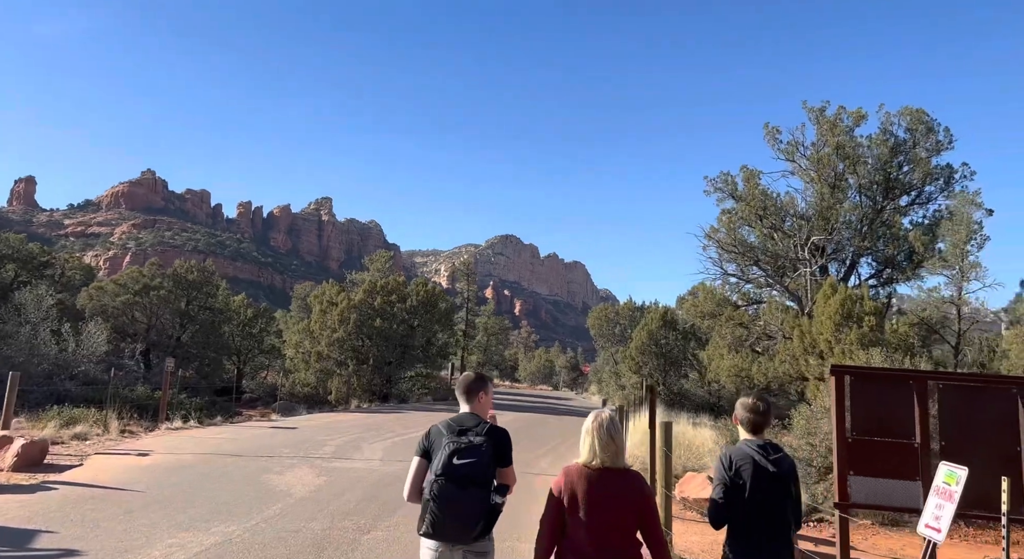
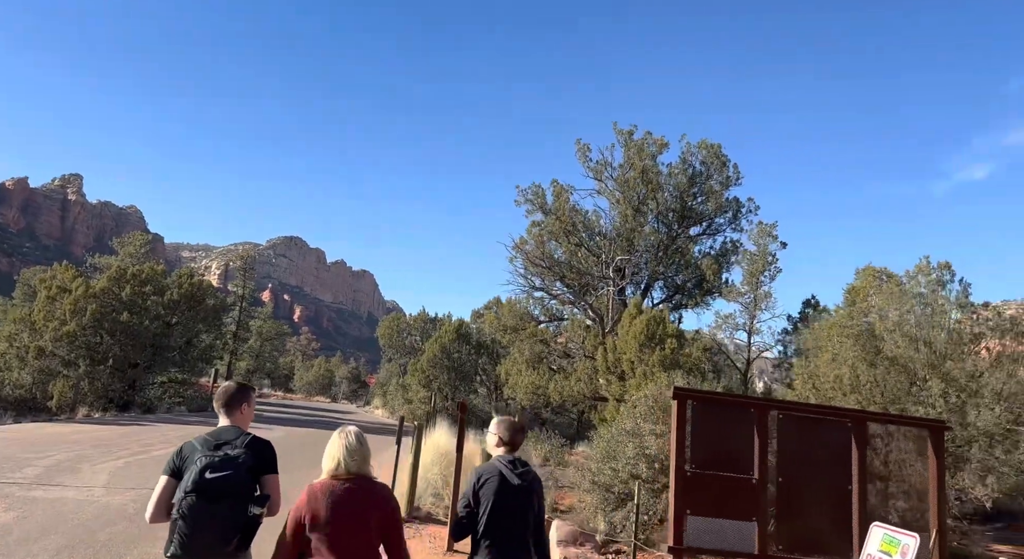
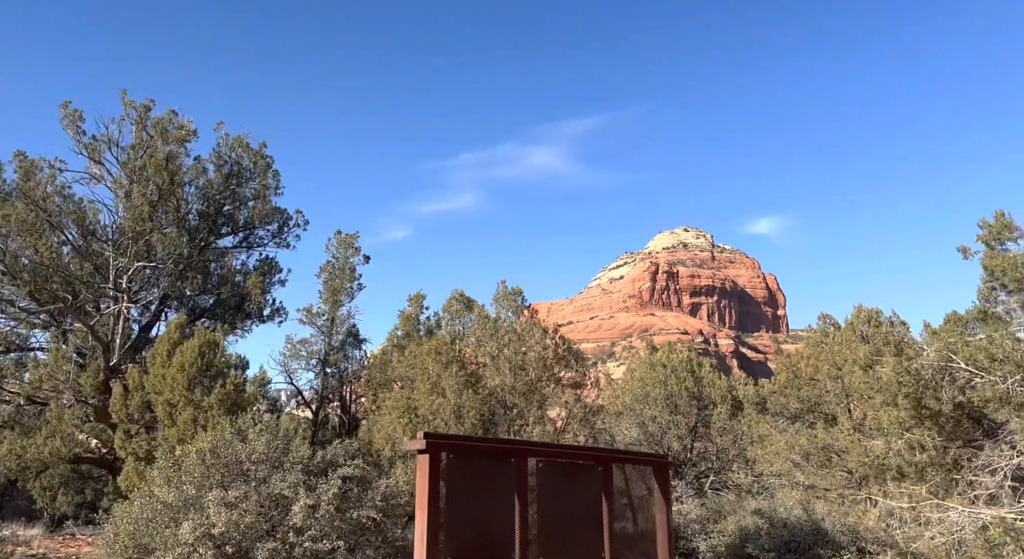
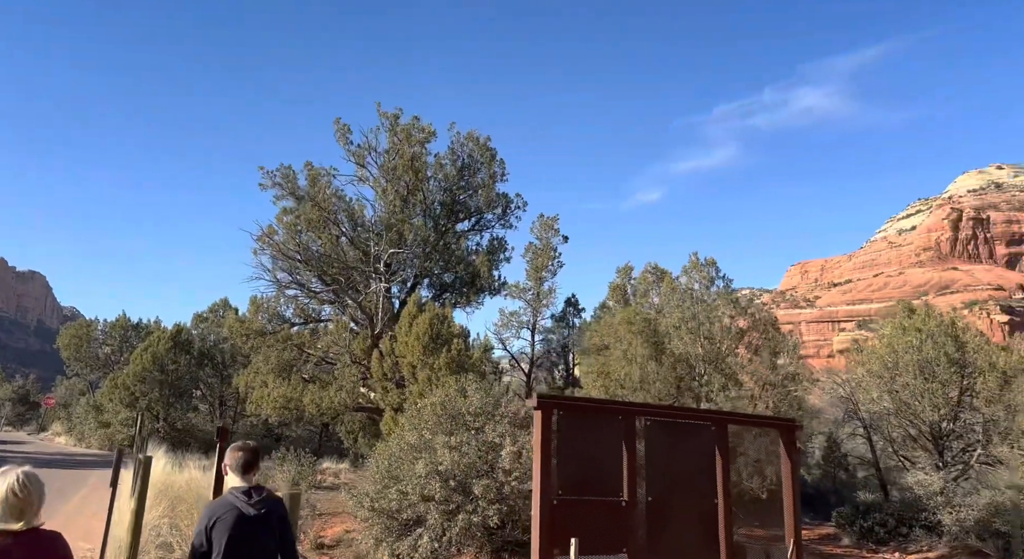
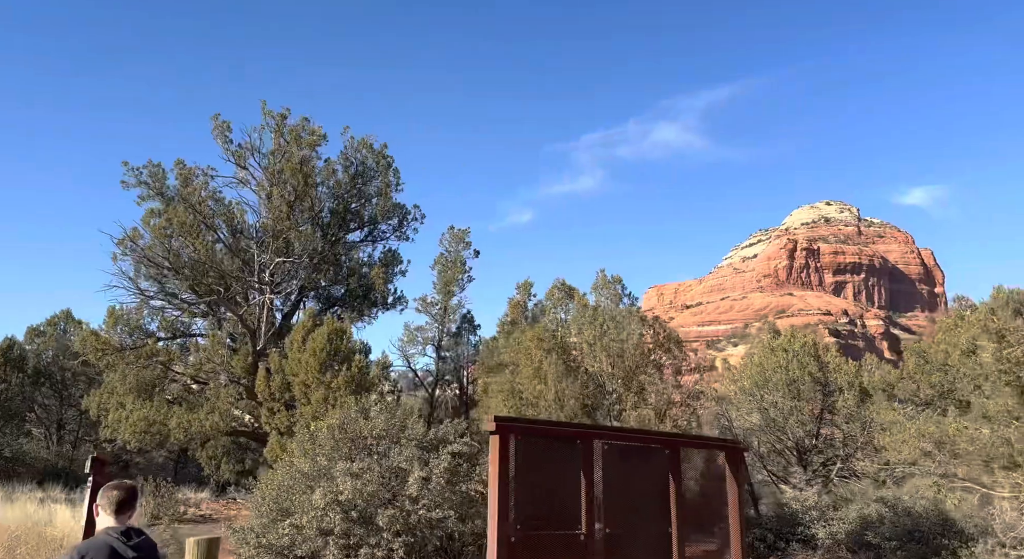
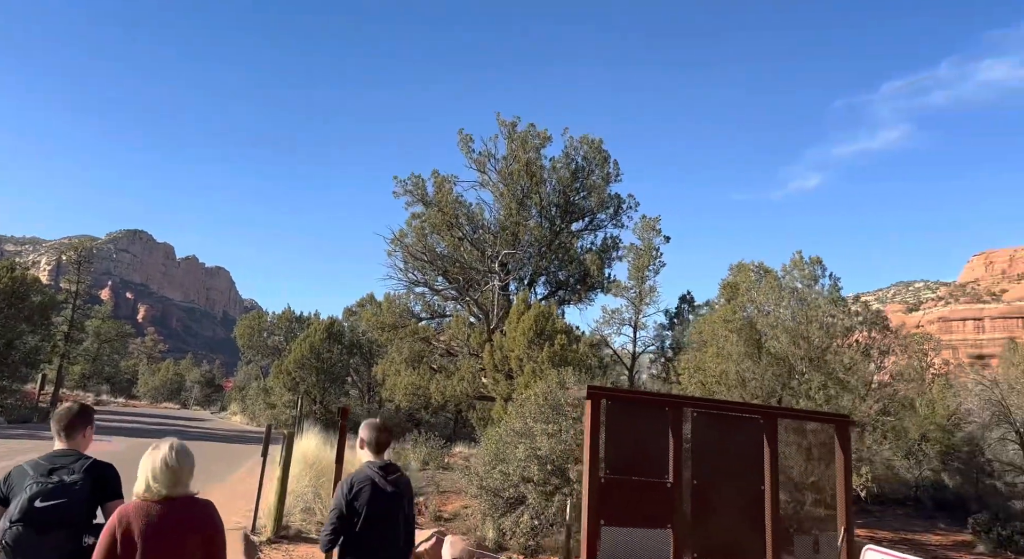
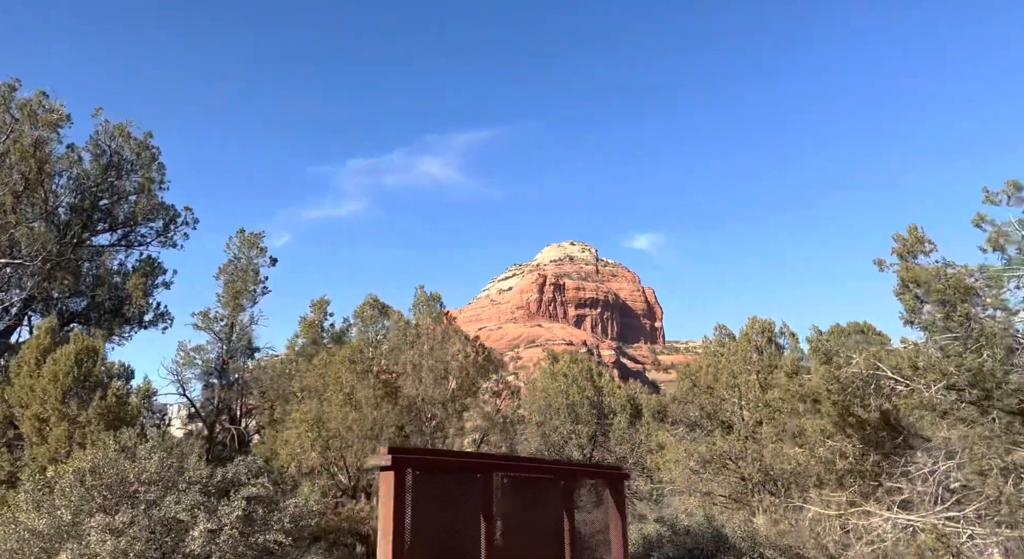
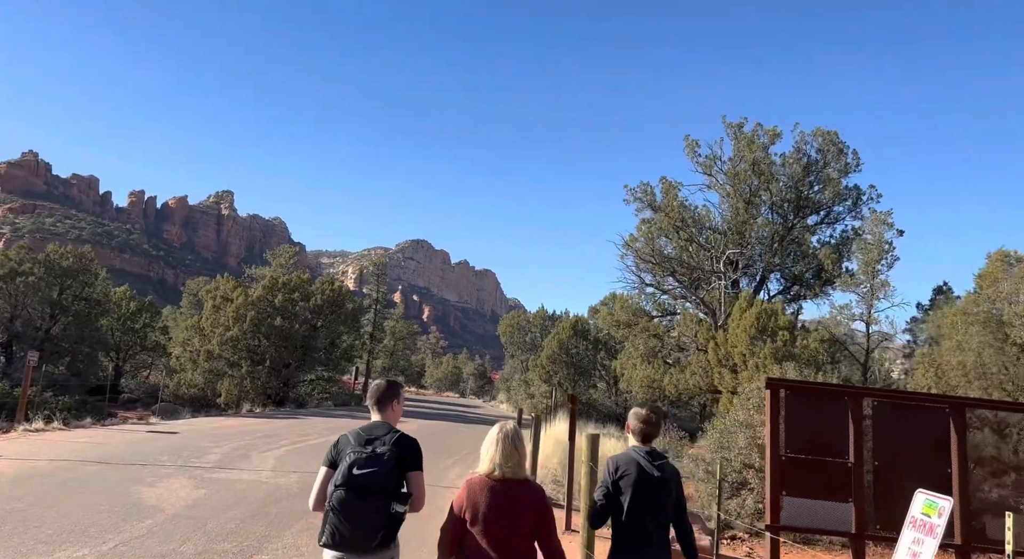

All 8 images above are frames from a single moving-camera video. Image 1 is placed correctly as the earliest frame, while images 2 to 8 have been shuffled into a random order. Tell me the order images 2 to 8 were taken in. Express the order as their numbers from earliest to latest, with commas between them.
8, 2, 6, 4, 5, 3, 7
